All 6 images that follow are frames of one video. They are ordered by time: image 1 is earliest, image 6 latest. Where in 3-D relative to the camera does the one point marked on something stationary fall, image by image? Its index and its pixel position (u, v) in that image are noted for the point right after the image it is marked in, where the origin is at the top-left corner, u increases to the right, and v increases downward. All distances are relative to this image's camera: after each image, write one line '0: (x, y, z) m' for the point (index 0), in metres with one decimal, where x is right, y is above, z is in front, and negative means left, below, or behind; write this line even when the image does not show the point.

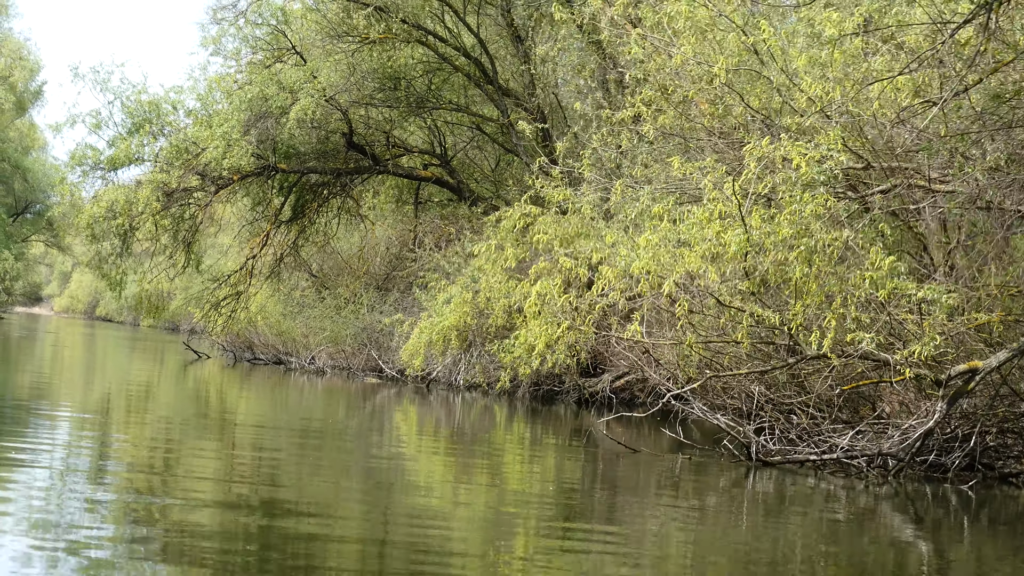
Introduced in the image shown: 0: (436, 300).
0: (-0.7, -0.1, +19.4) m
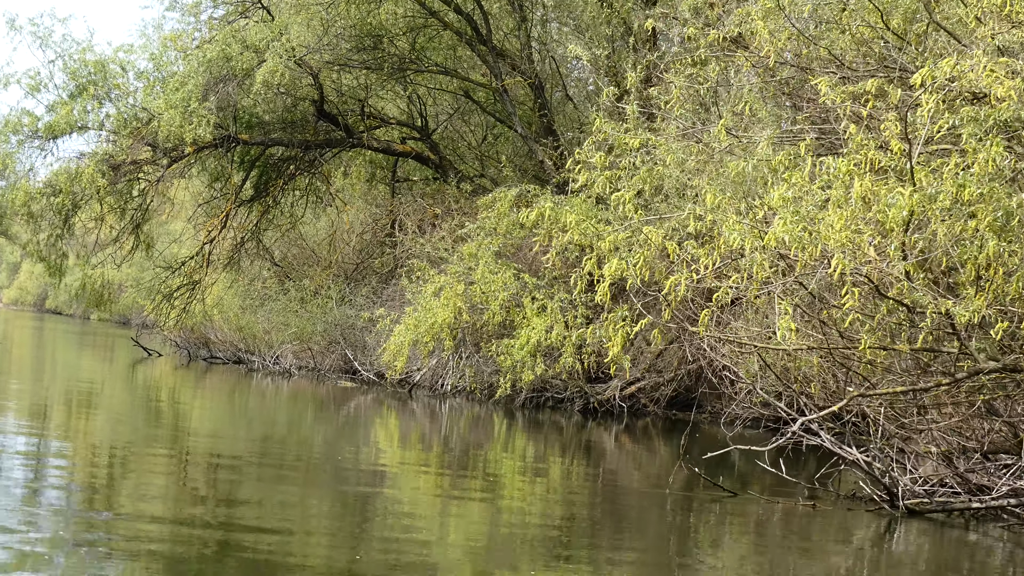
0: (-0.7, 0.0, +16.9) m
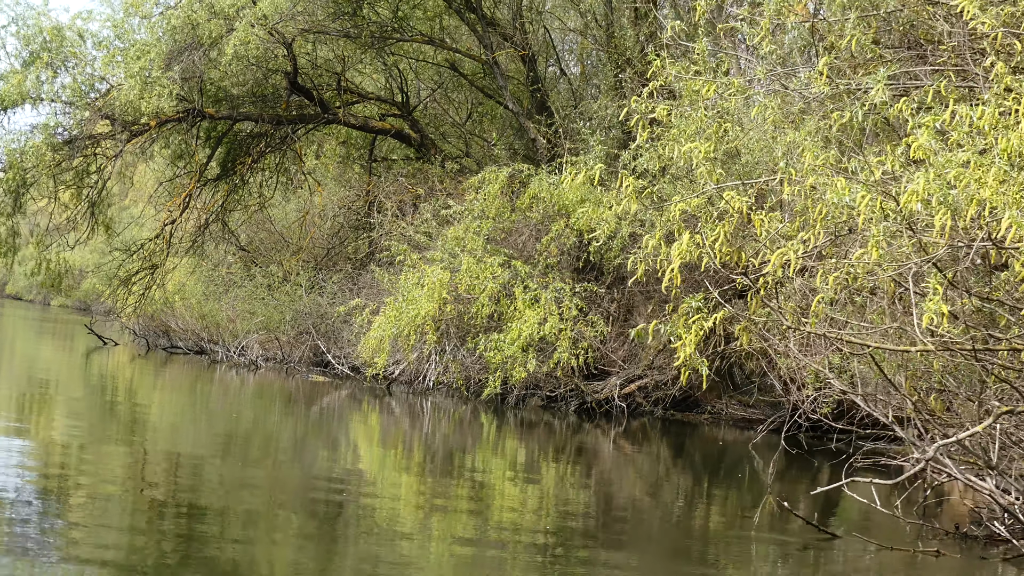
0: (-0.8, +0.1, +15.4) m
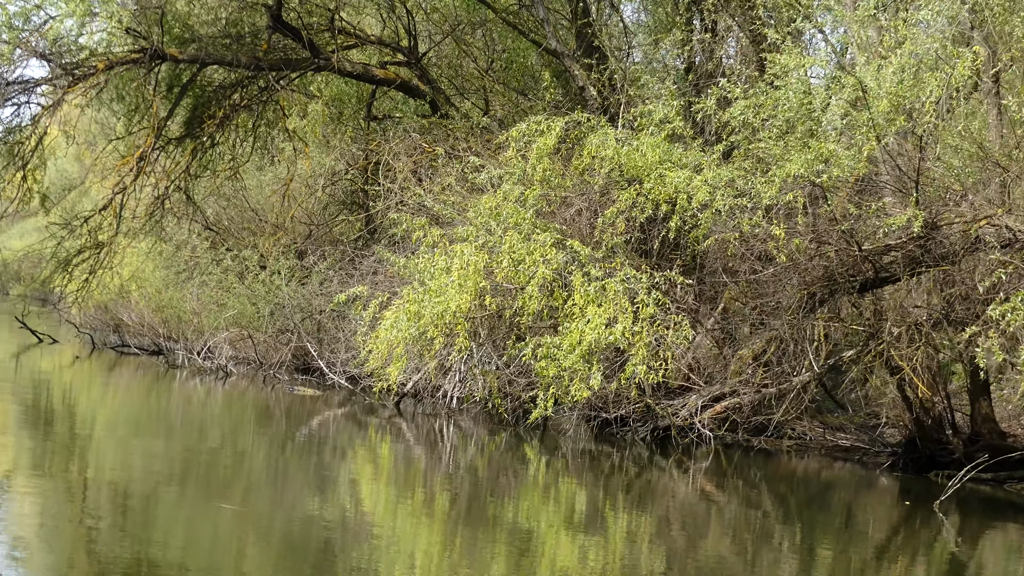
0: (-0.5, +0.1, +11.8) m
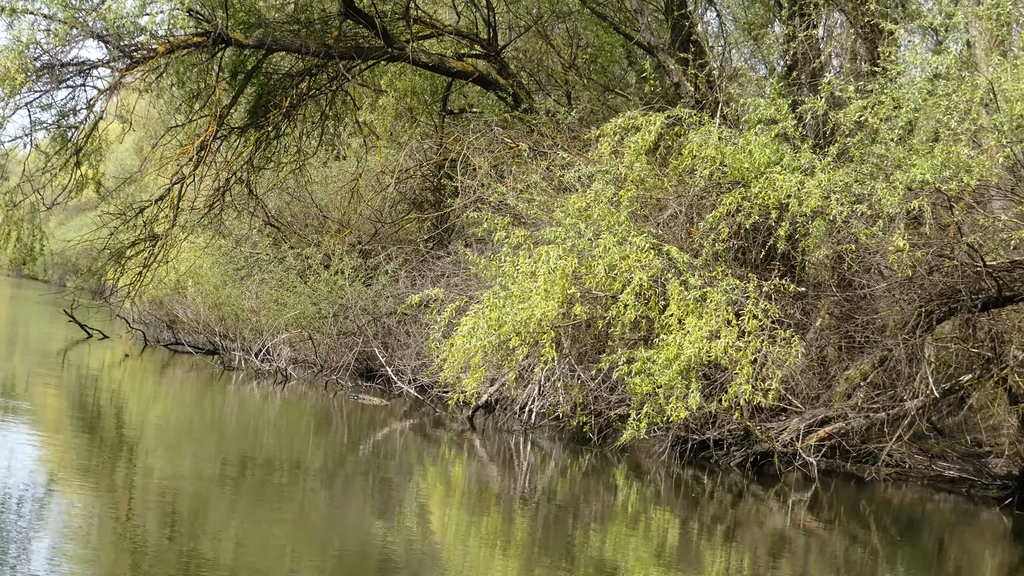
0: (-0.1, +0.1, +10.9) m
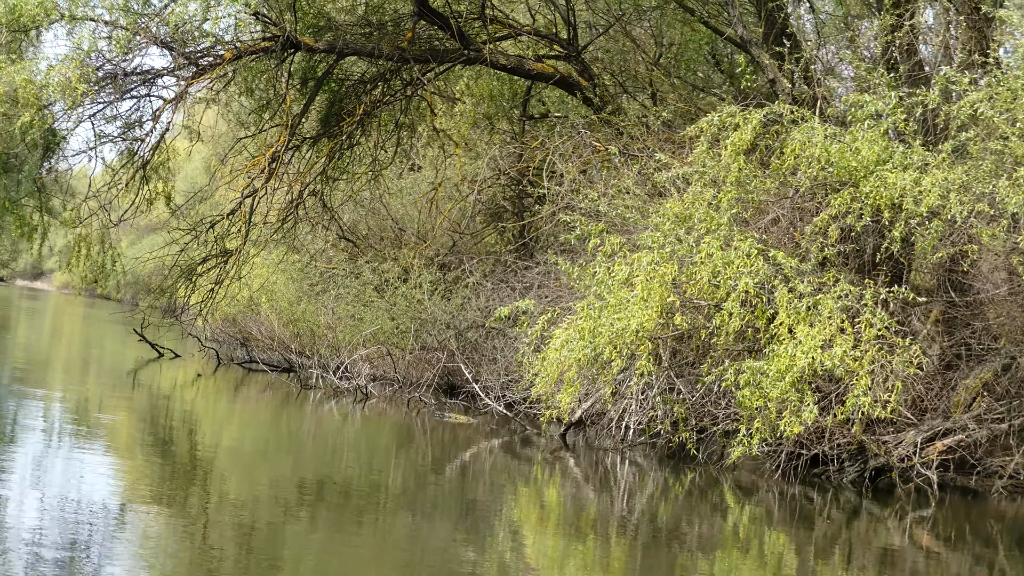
0: (+0.3, +0.1, +10.2) m
